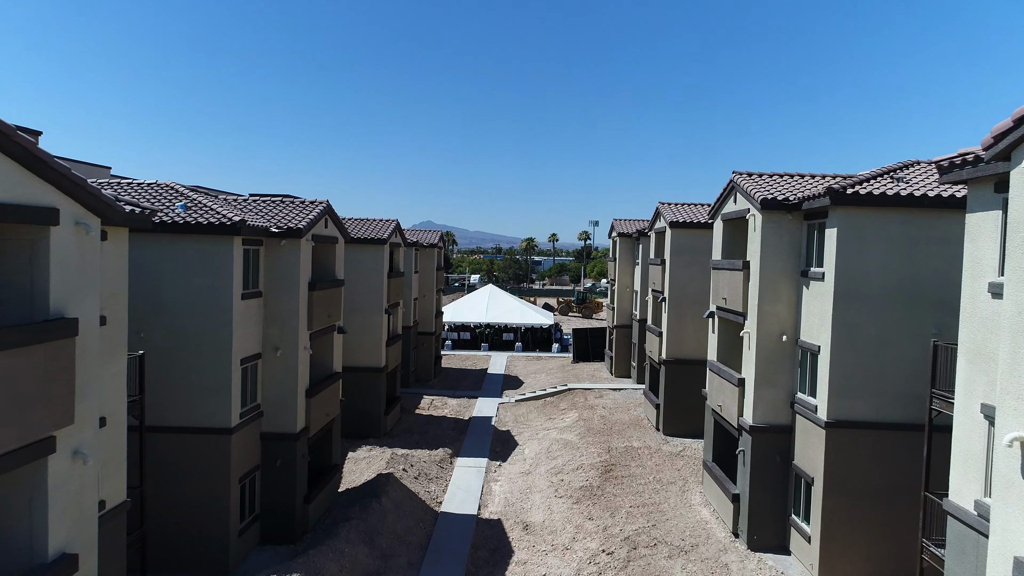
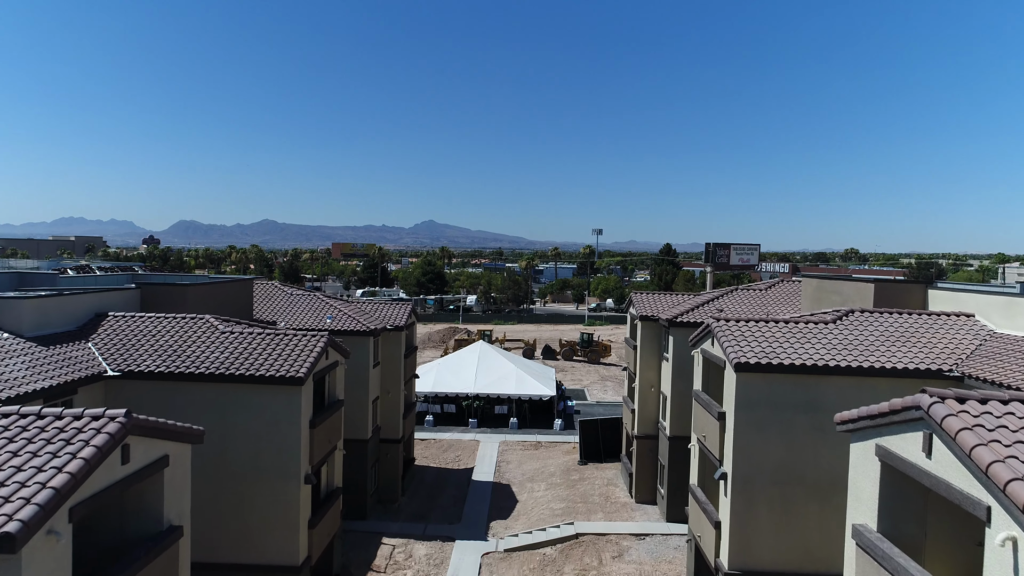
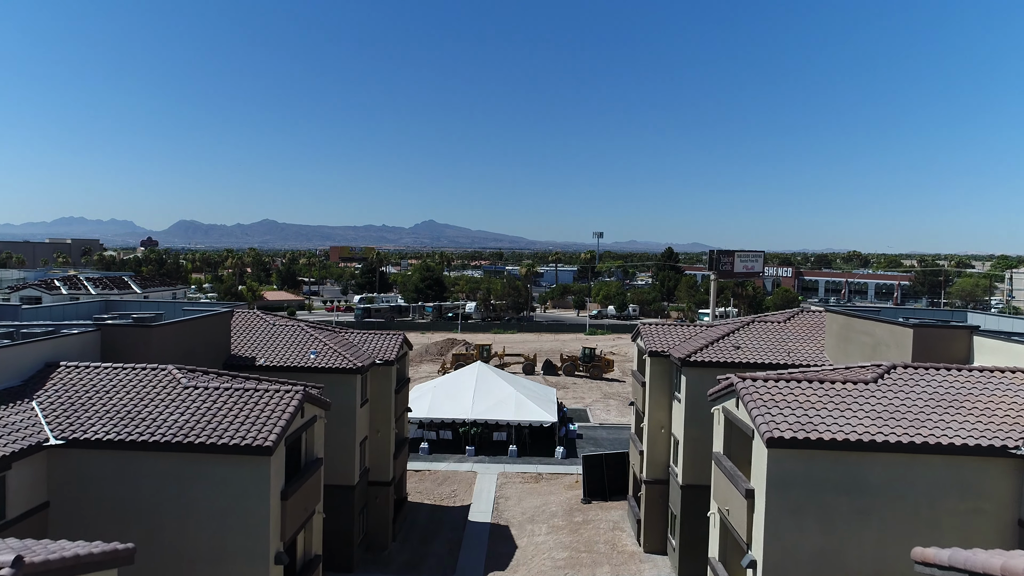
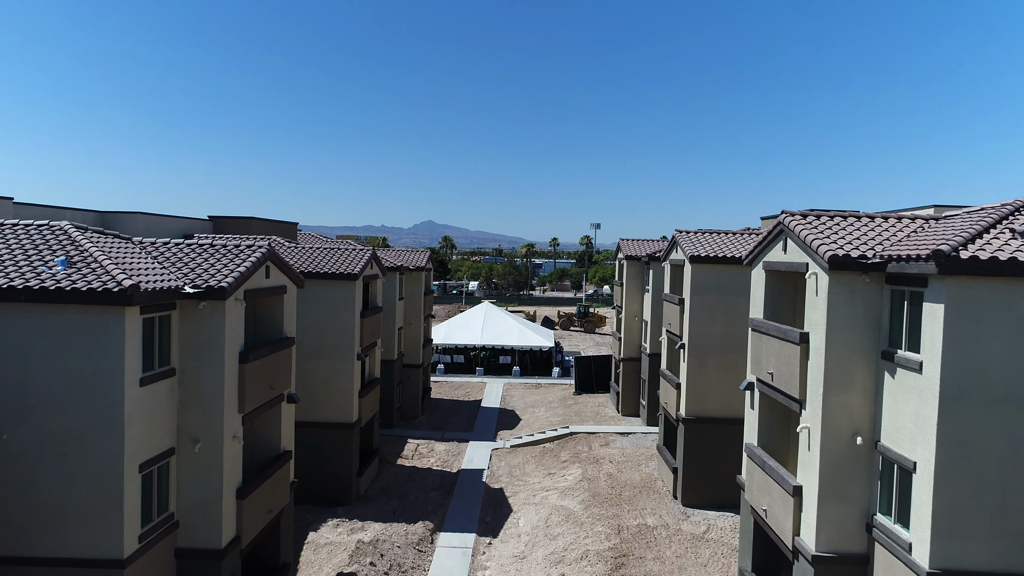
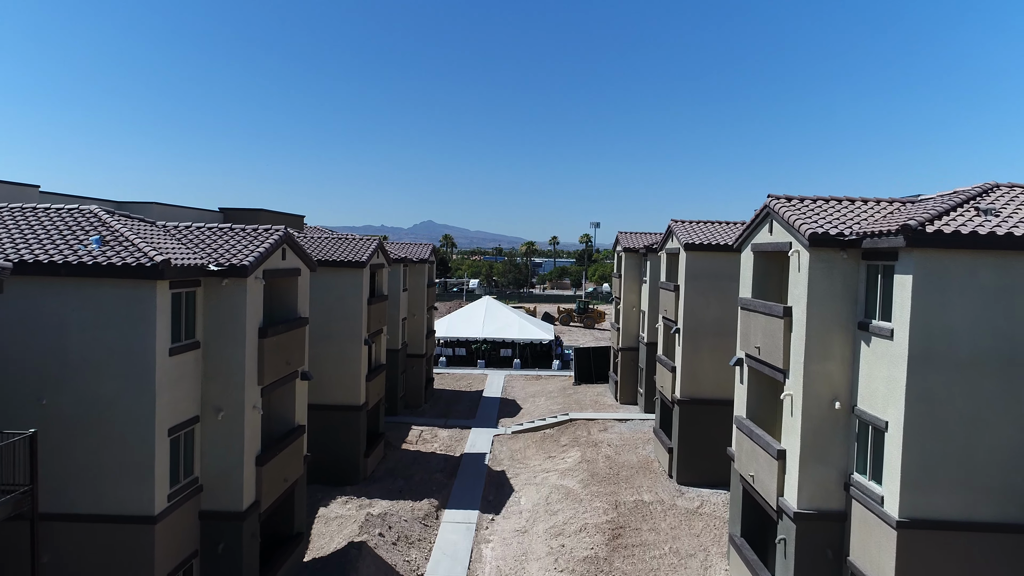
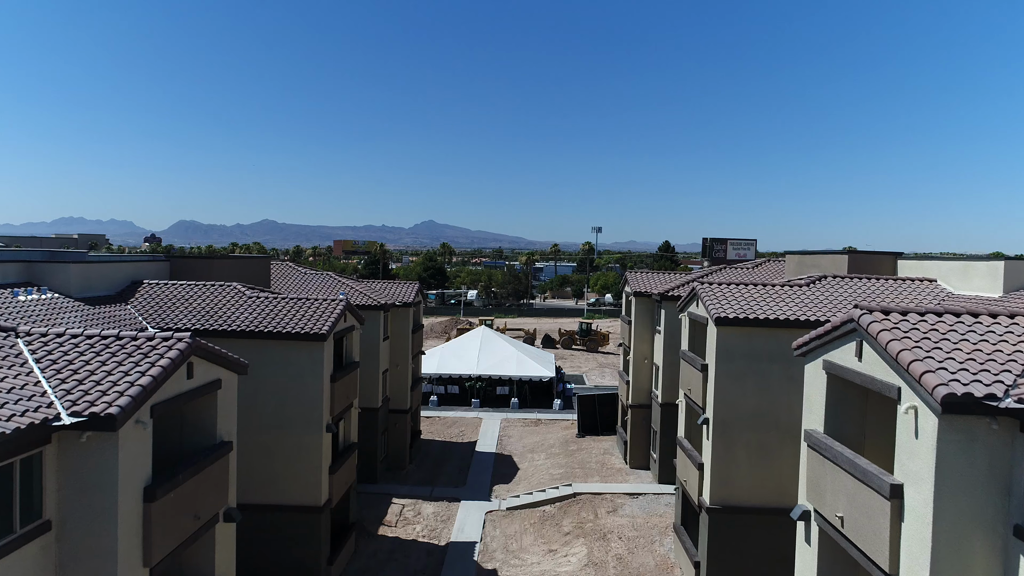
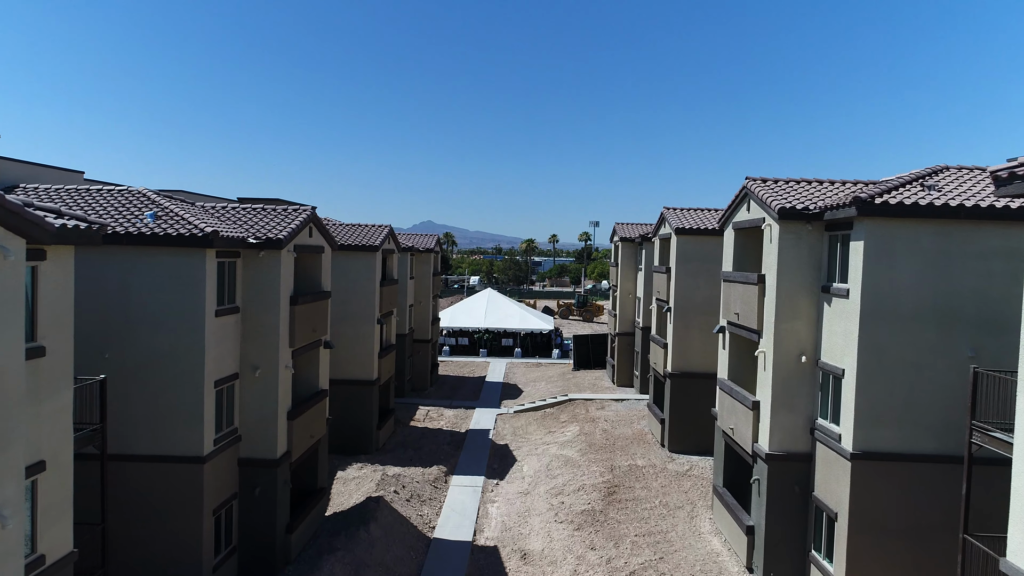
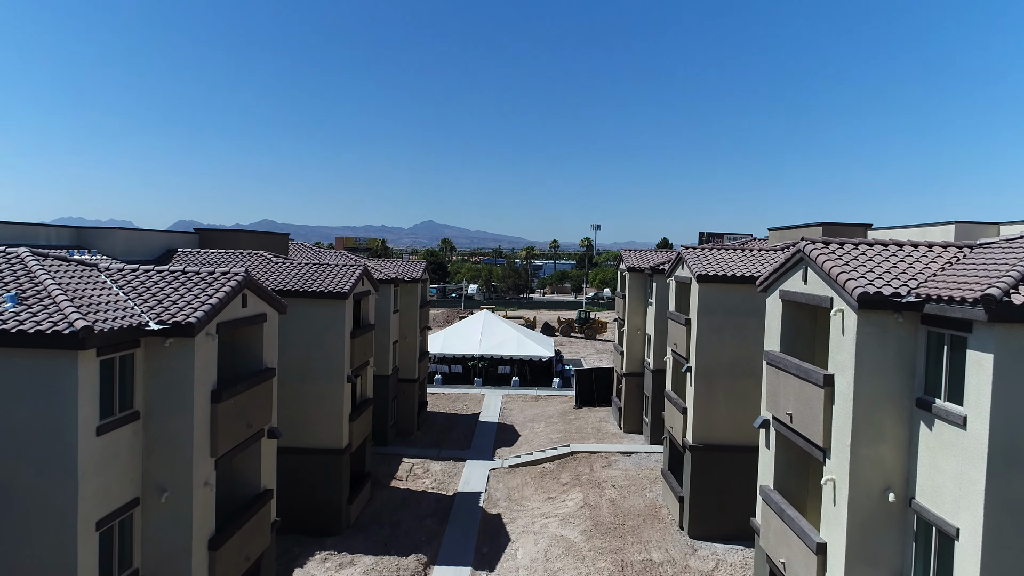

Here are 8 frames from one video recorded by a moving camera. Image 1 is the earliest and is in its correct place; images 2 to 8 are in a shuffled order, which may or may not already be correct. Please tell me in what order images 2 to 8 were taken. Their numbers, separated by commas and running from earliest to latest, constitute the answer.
7, 5, 4, 8, 6, 2, 3
